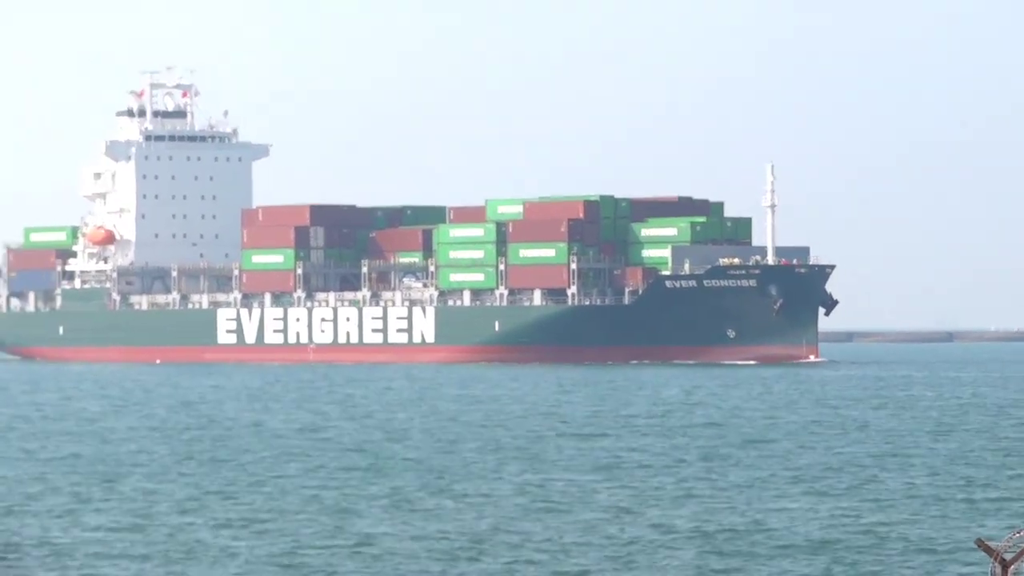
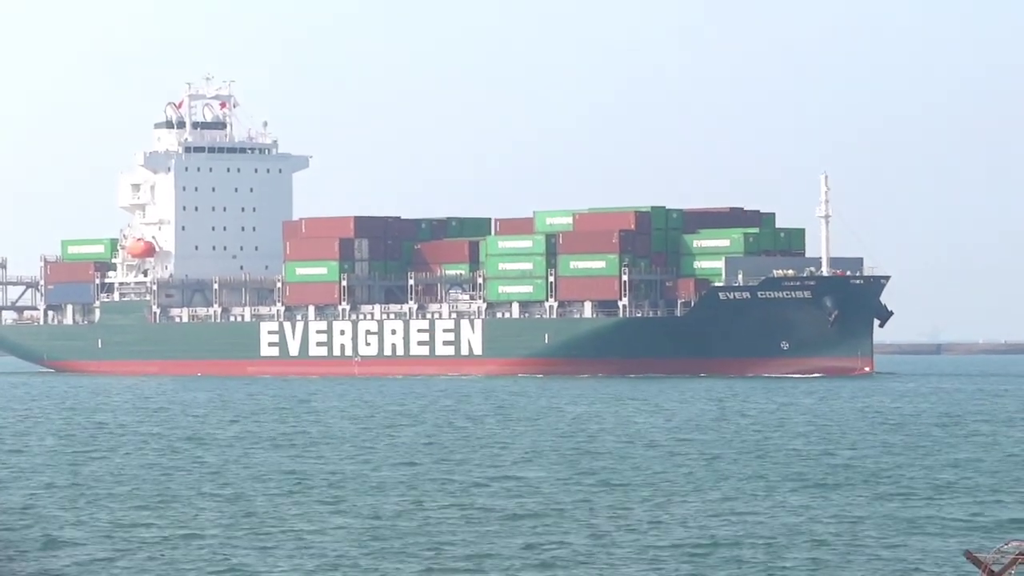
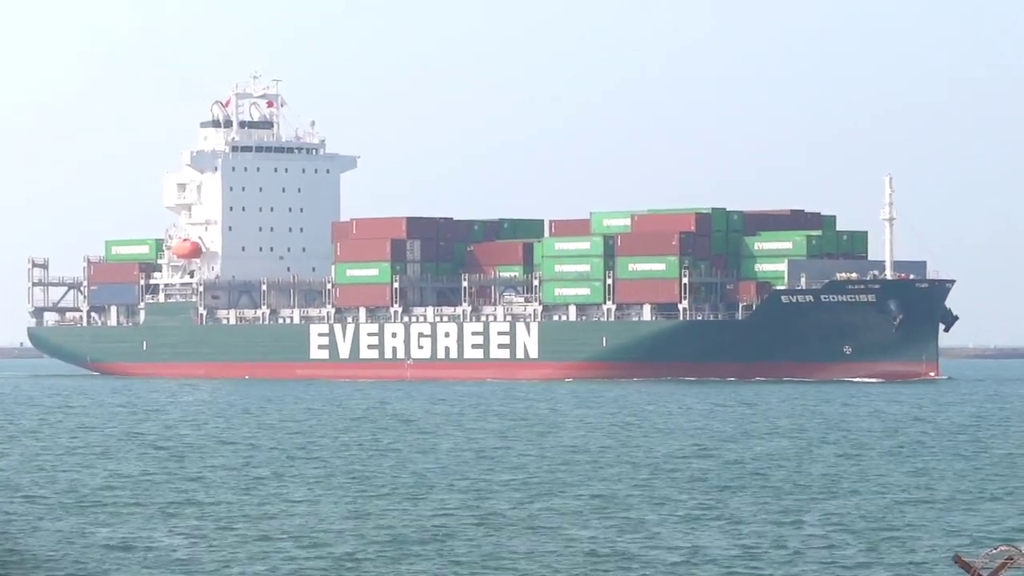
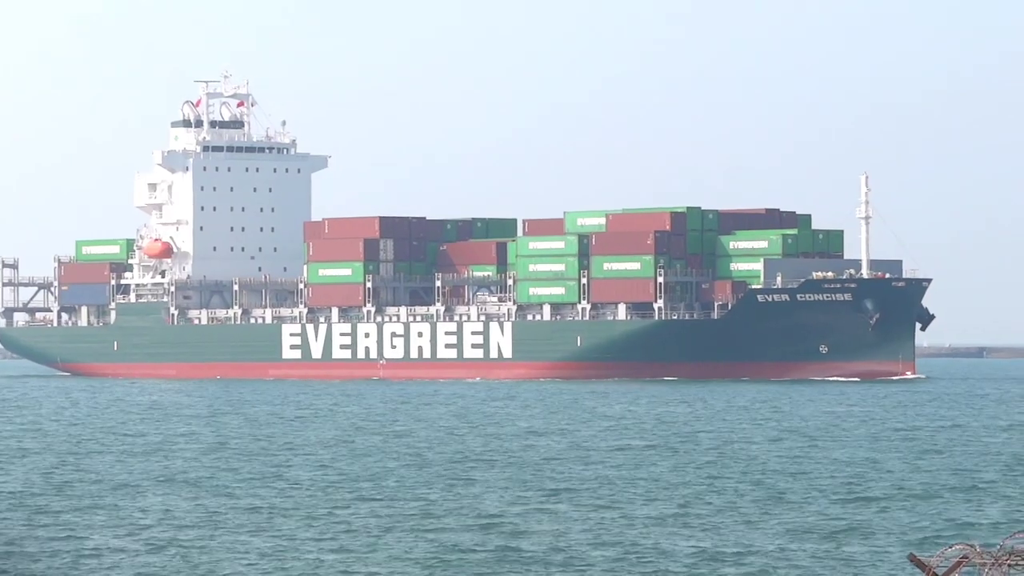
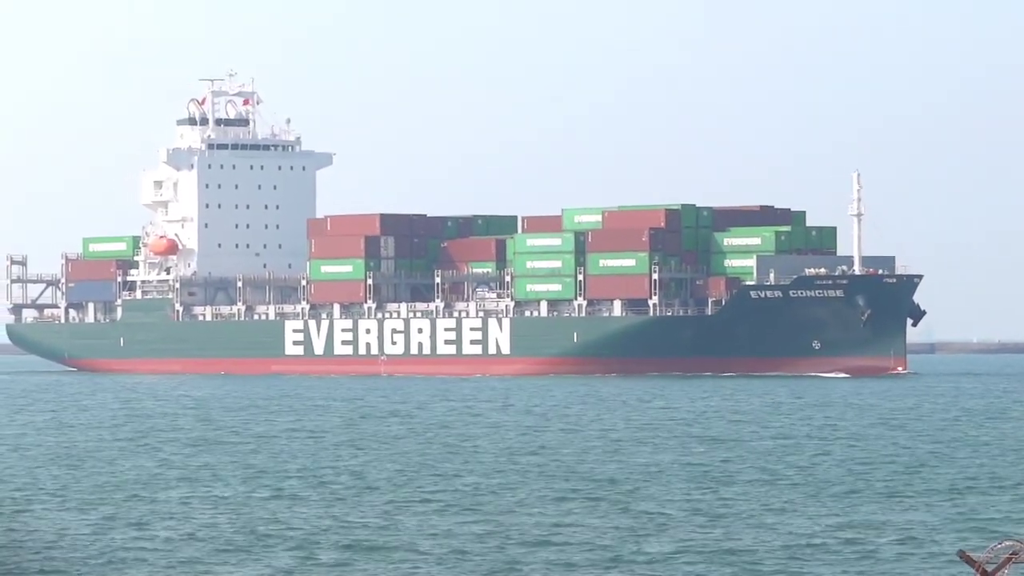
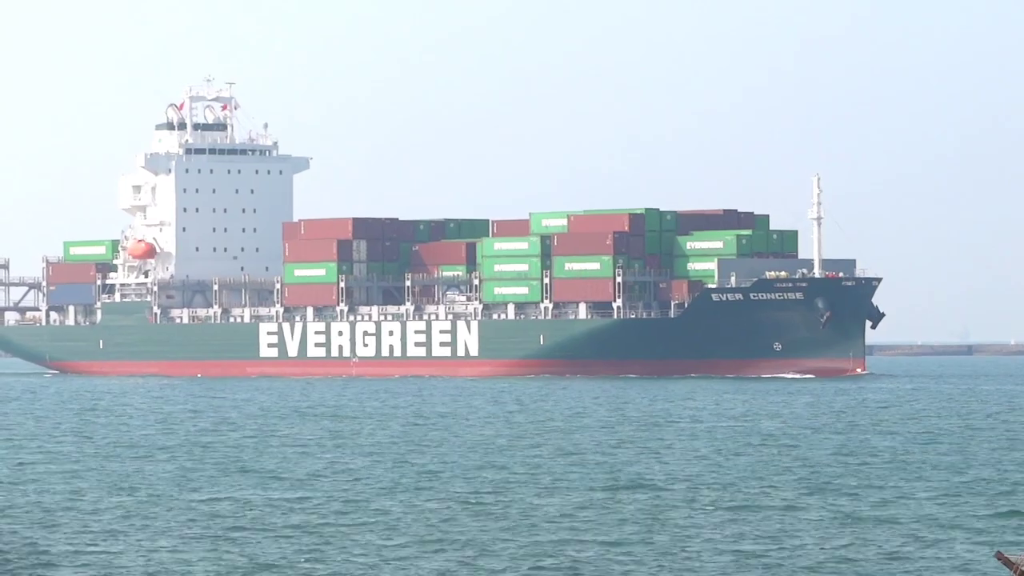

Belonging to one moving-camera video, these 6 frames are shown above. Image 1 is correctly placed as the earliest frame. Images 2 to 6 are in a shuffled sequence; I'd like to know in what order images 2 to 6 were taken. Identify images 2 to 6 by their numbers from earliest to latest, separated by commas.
6, 2, 5, 3, 4
